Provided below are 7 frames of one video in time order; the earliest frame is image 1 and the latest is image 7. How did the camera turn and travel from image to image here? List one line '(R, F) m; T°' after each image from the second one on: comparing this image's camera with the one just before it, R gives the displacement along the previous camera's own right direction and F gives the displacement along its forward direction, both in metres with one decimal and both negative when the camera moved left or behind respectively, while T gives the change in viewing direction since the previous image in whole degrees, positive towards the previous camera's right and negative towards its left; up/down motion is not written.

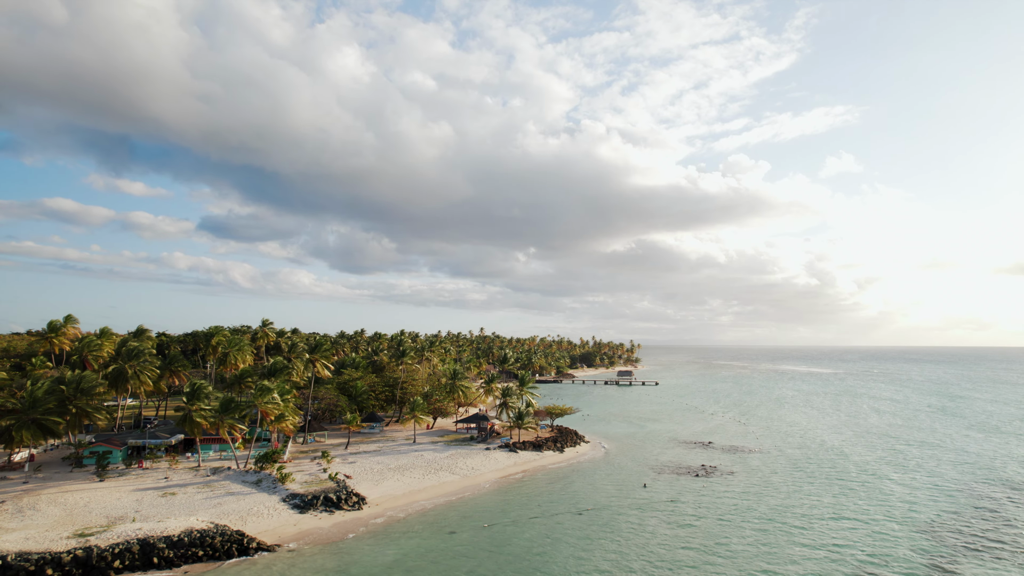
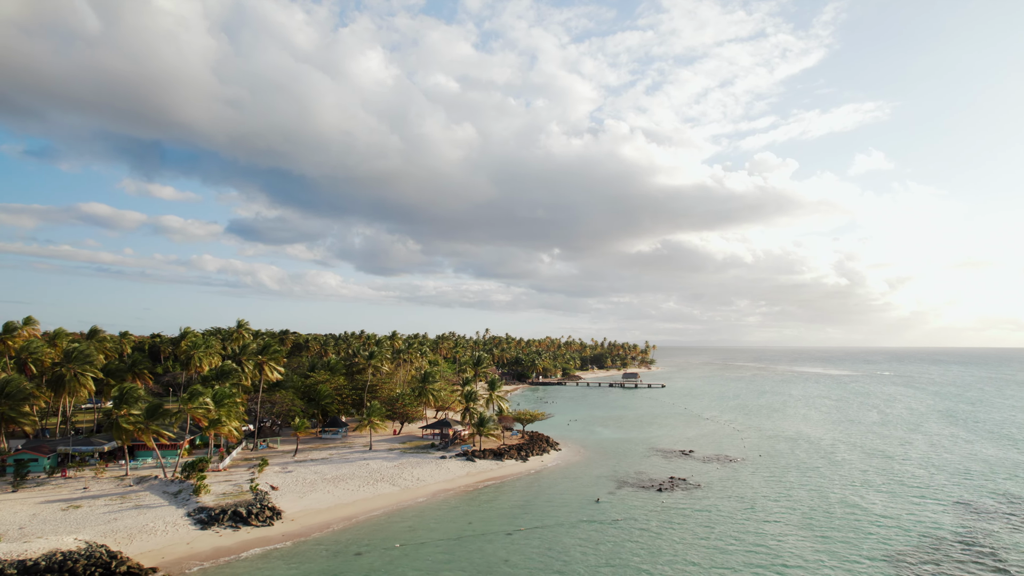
(+5.0, +3.2) m; -2°
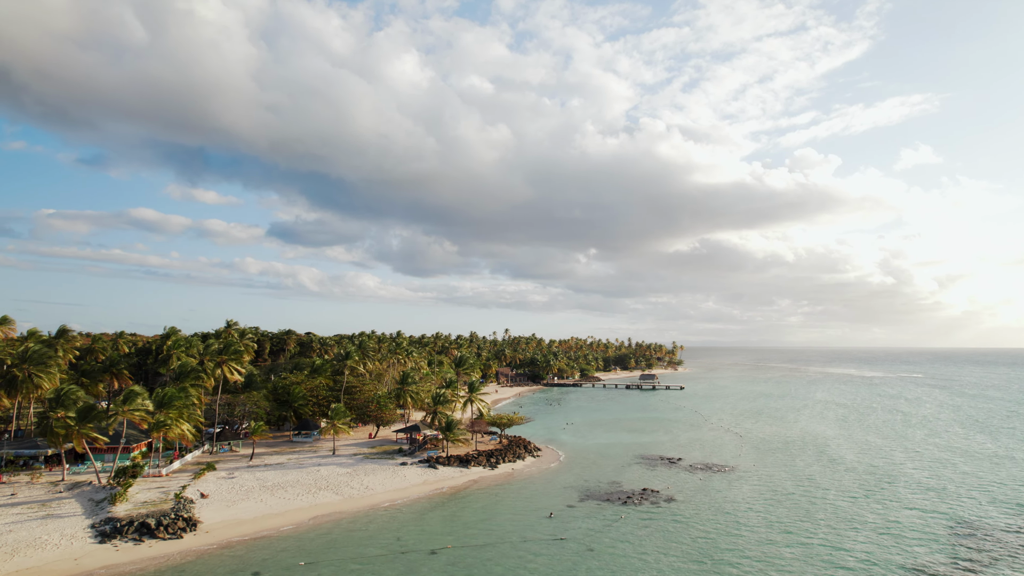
(+5.0, +3.3) m; -3°
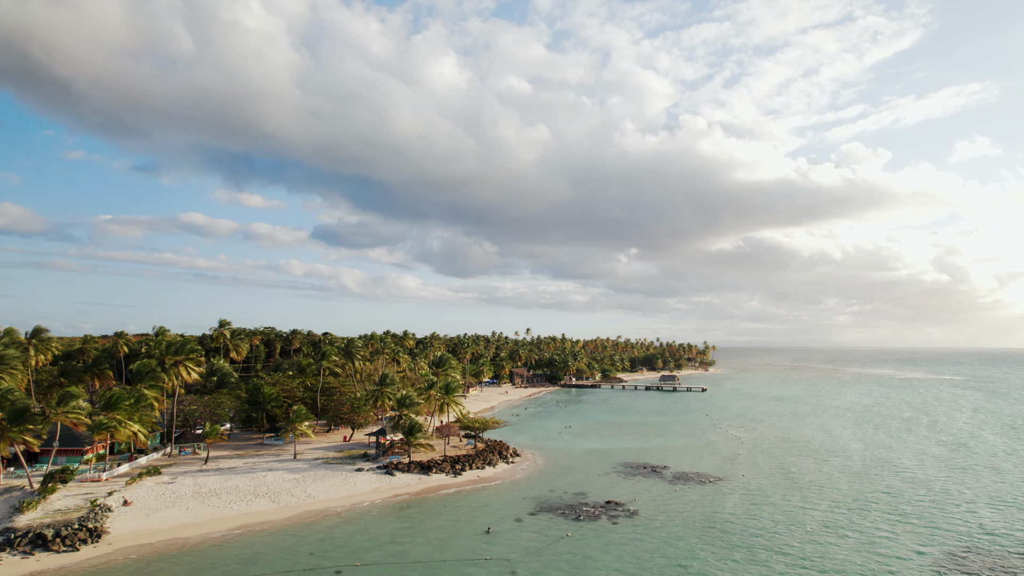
(+5.2, +3.2) m; -3°
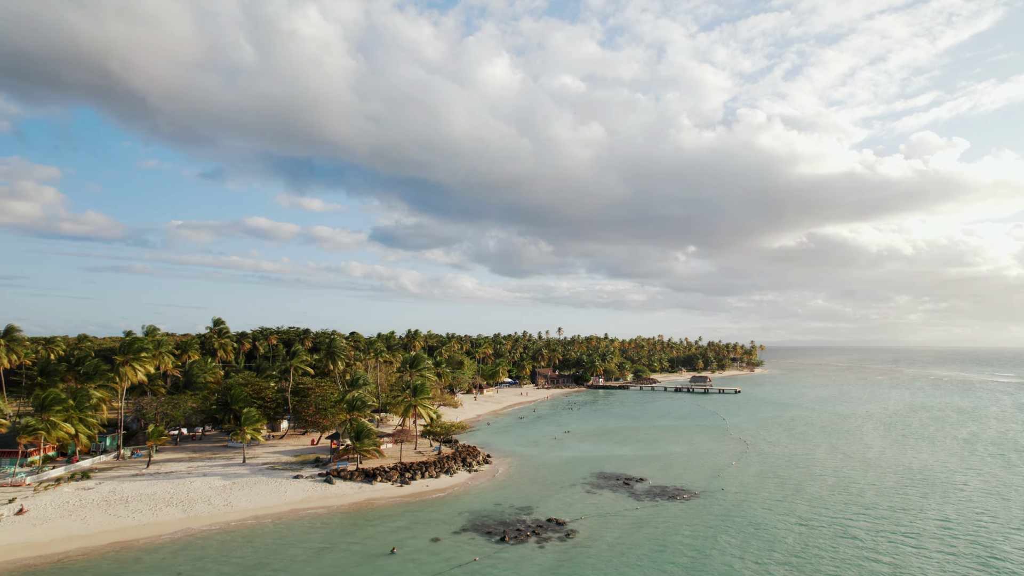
(+6.6, +4.1) m; -5°
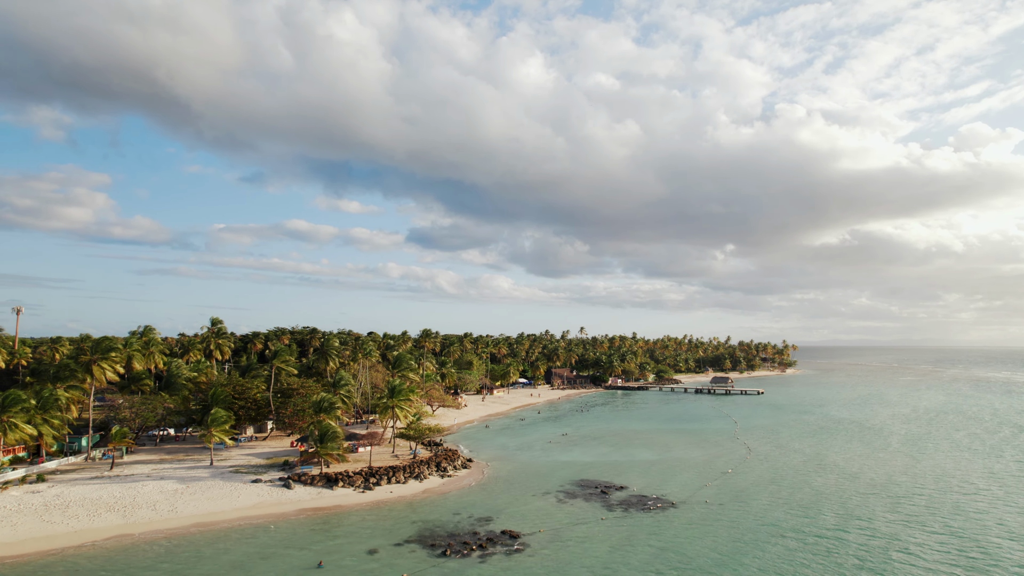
(+4.1, +2.5) m; -3°
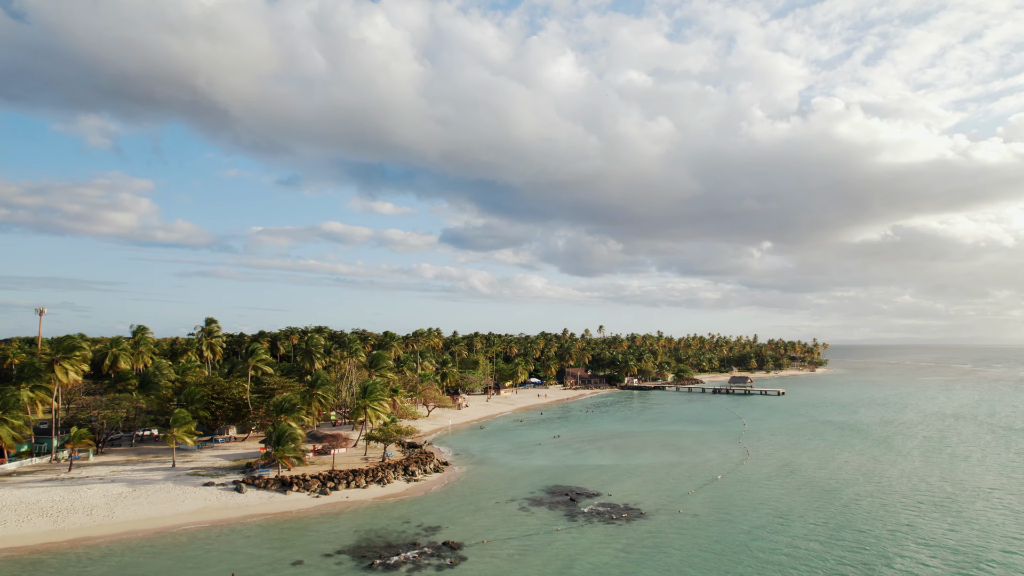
(+4.1, +2.5) m; -3°
